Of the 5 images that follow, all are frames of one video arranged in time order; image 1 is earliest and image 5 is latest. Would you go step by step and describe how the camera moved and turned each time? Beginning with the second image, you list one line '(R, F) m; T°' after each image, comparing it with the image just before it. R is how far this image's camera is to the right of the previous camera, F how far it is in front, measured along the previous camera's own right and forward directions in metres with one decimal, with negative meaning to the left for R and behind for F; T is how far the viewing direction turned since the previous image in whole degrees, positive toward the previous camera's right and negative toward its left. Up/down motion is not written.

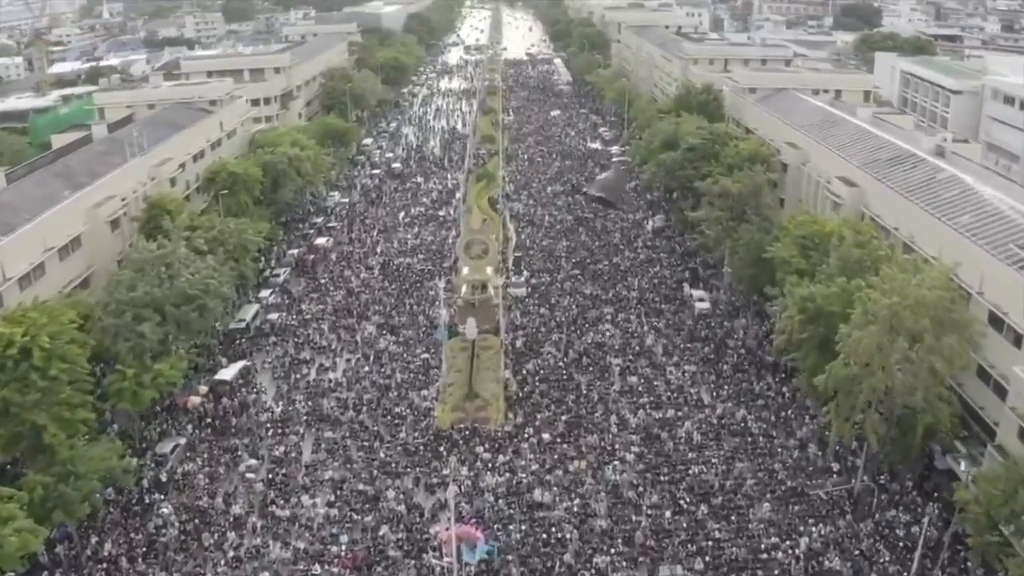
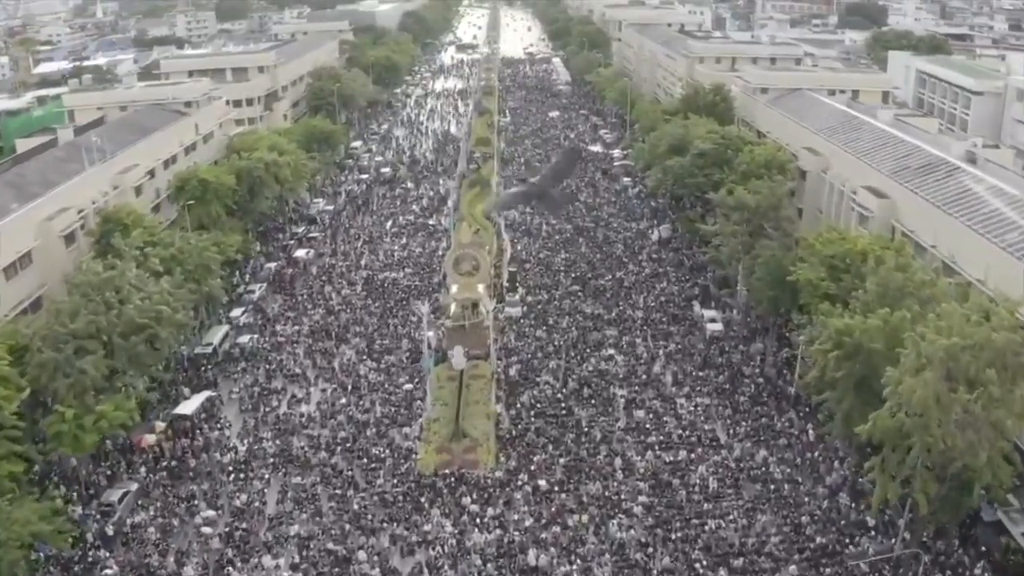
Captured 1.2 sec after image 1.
(+0.2, +3.6) m; 0°
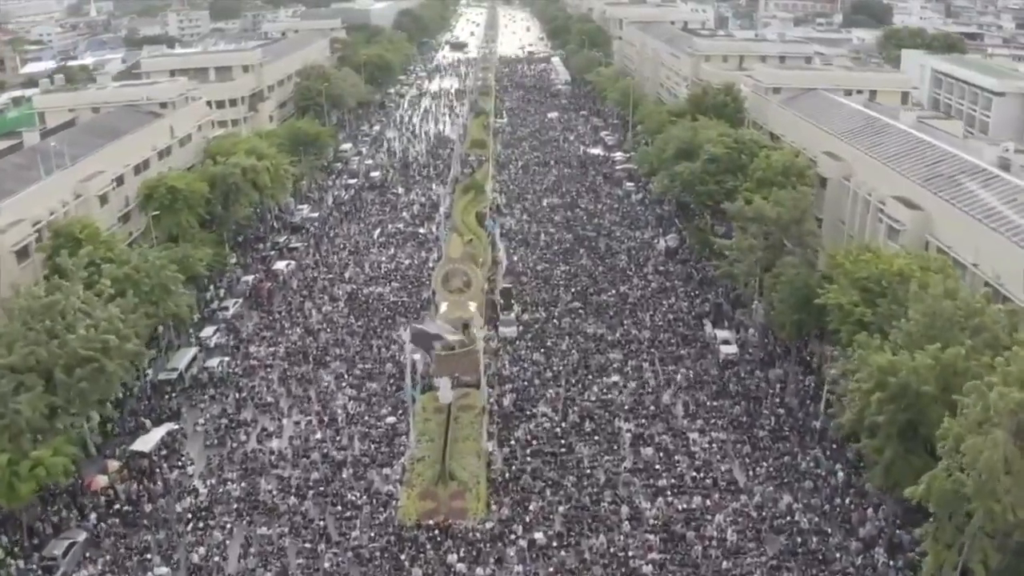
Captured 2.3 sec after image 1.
(+0.2, +3.2) m; 0°
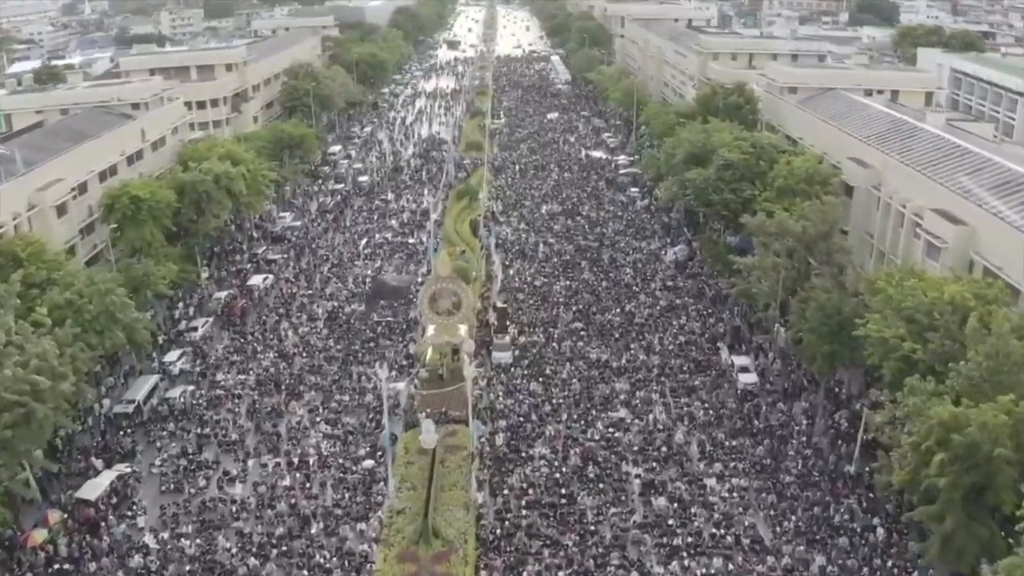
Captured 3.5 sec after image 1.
(+0.2, +3.3) m; 0°
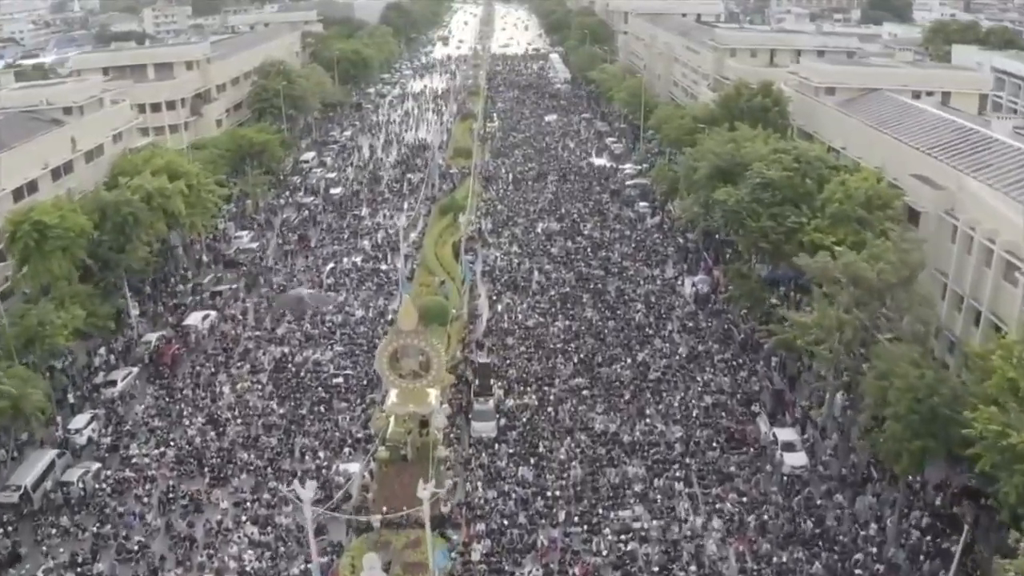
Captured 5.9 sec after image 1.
(+0.4, +6.4) m; 0°
